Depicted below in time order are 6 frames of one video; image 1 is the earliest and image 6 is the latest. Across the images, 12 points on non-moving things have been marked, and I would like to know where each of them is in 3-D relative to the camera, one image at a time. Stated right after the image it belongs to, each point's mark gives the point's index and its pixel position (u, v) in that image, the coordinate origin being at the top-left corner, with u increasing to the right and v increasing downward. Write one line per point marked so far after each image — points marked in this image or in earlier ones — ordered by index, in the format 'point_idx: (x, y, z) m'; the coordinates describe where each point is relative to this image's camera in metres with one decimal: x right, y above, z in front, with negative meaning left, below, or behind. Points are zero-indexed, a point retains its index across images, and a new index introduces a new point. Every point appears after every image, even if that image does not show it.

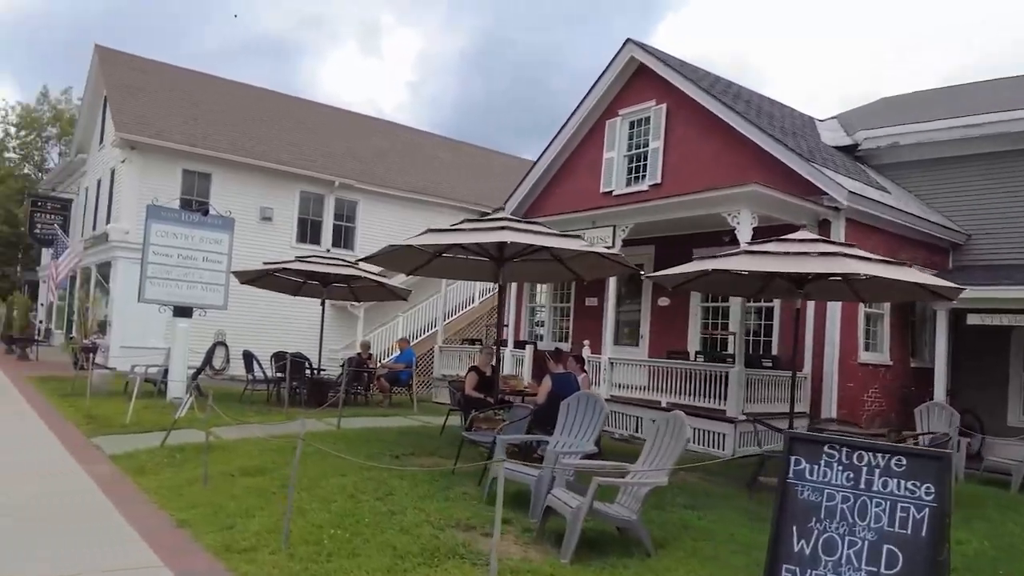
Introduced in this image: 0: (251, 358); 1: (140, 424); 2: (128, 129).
0: (-4.2, -1.1, +13.5) m
1: (-4.8, -1.7, +10.8) m
2: (-9.0, +3.7, +19.6) m
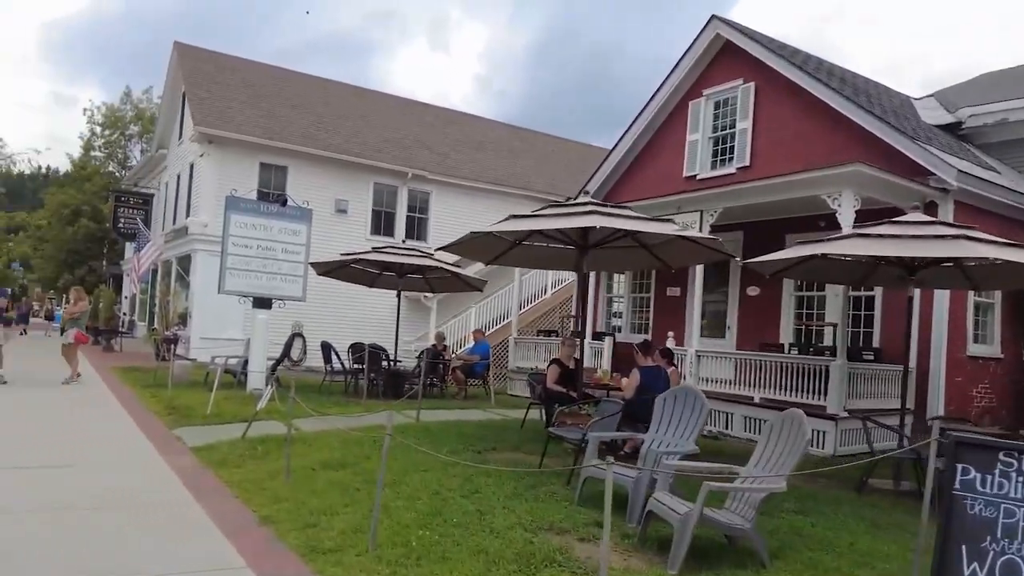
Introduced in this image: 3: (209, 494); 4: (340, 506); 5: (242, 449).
0: (-2.9, -1.0, +13.4) m
1: (-3.8, -1.6, +10.8) m
2: (-7.2, +3.9, +19.8) m
3: (-2.5, -1.7, +7.0) m
4: (-1.3, -1.6, +6.3) m
5: (-2.8, -1.6, +8.6) m
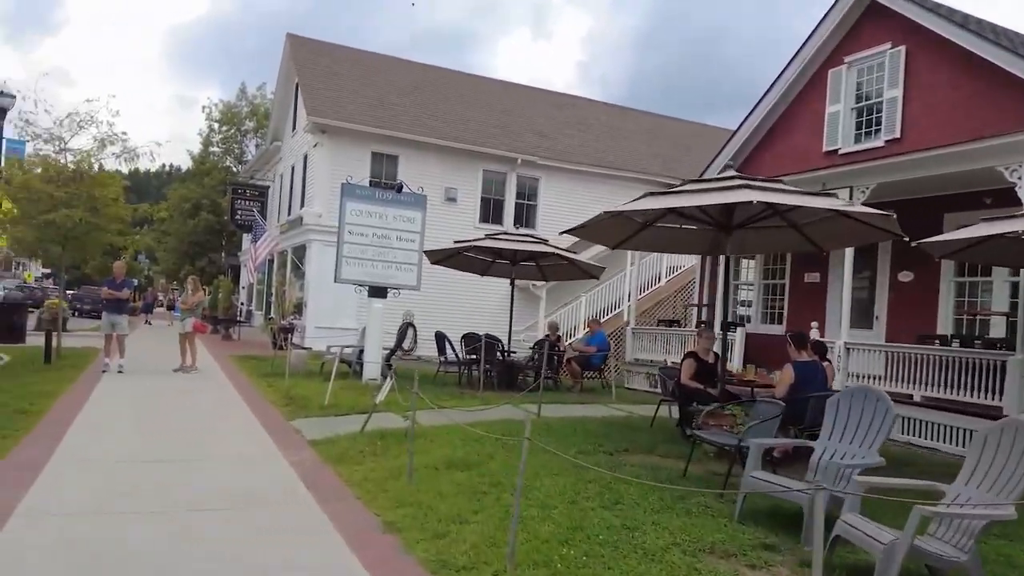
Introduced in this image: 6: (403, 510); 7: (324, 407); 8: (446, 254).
0: (-1.1, -0.8, +13.0) m
1: (-2.2, -1.5, +10.5) m
2: (-4.6, +4.1, +19.8) m
3: (-1.4, -1.6, +6.6) m
4: (-0.3, -1.6, +5.8) m
5: (-1.5, -1.5, +8.2) m
6: (-0.8, -1.6, +5.9) m
7: (-2.4, -1.5, +10.5) m
8: (-1.1, +0.6, +14.2) m
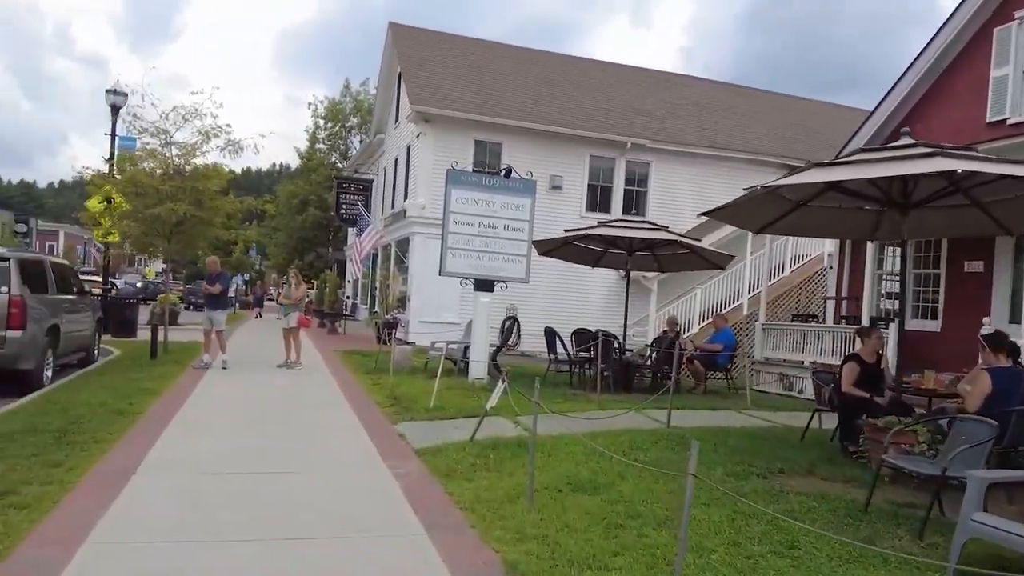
0: (+0.6, -0.7, +12.0) m
1: (-0.8, -1.4, +9.6) m
2: (-2.1, +4.3, +19.2) m
3: (-0.5, -1.6, +5.7) m
4: (+0.5, -1.5, +4.8) m
5: (-0.4, -1.5, +7.3) m
6: (+0.1, -1.6, +4.9) m
7: (-1.0, -1.4, +9.7) m
8: (+0.7, +0.7, +13.2) m
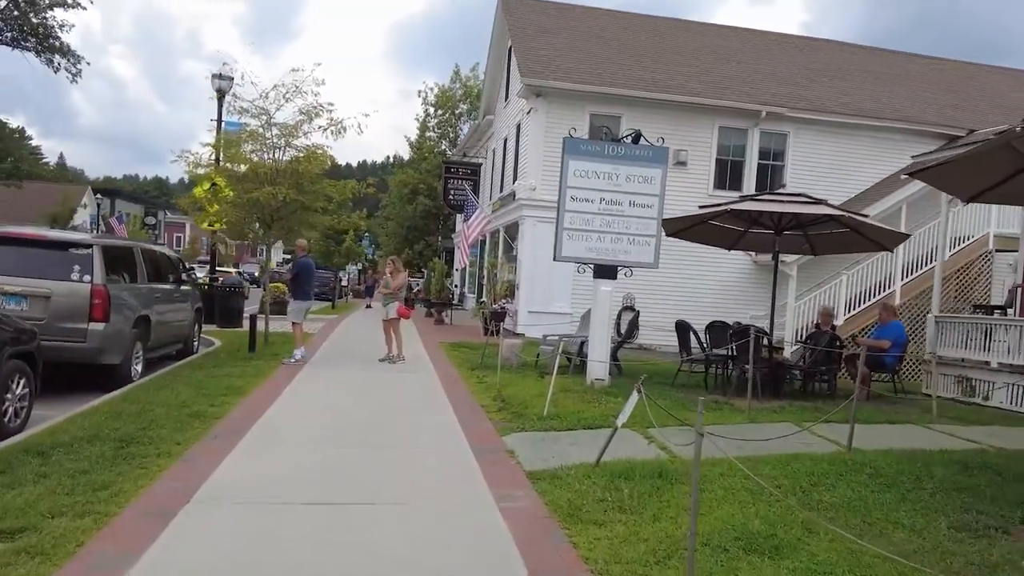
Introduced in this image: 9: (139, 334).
0: (+2.2, -0.5, +10.3) m
1: (+0.5, -1.3, +8.2) m
2: (+0.4, +4.6, +17.7) m
3: (+0.2, -1.5, +4.2) m
4: (+1.1, -1.4, +3.2) m
5: (+0.6, -1.4, +5.8) m
6: (+0.7, -1.5, +3.4) m
7: (+0.3, -1.3, +8.3) m
8: (+2.4, +0.9, +11.5) m
9: (-5.0, -0.6, +11.1) m
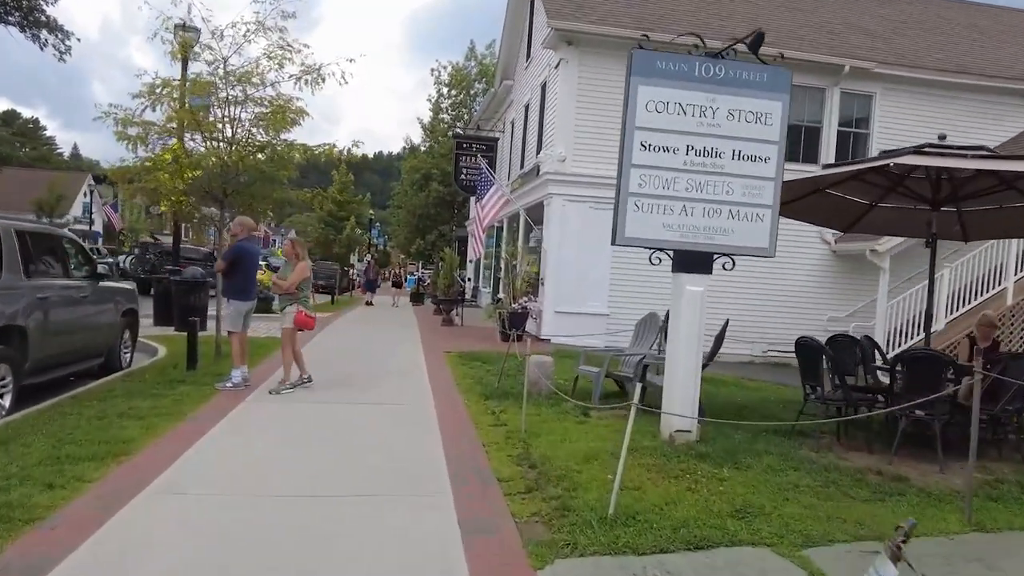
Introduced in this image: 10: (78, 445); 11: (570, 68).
0: (+2.4, -0.5, +6.8) m
1: (+0.7, -1.3, +4.7) m
2: (+0.8, +4.6, +14.2) m
3: (+0.4, -1.5, +0.7) m
4: (+1.3, -1.5, -0.3) m
5: (+0.8, -1.4, +2.3) m
6: (+0.9, -1.5, -0.1) m
7: (+0.5, -1.3, +4.8) m
8: (+2.7, +0.9, +7.9) m
9: (-4.7, -0.6, +7.7) m
10: (-3.2, -1.1, +6.3) m
11: (+1.0, +3.8, +14.5) m
